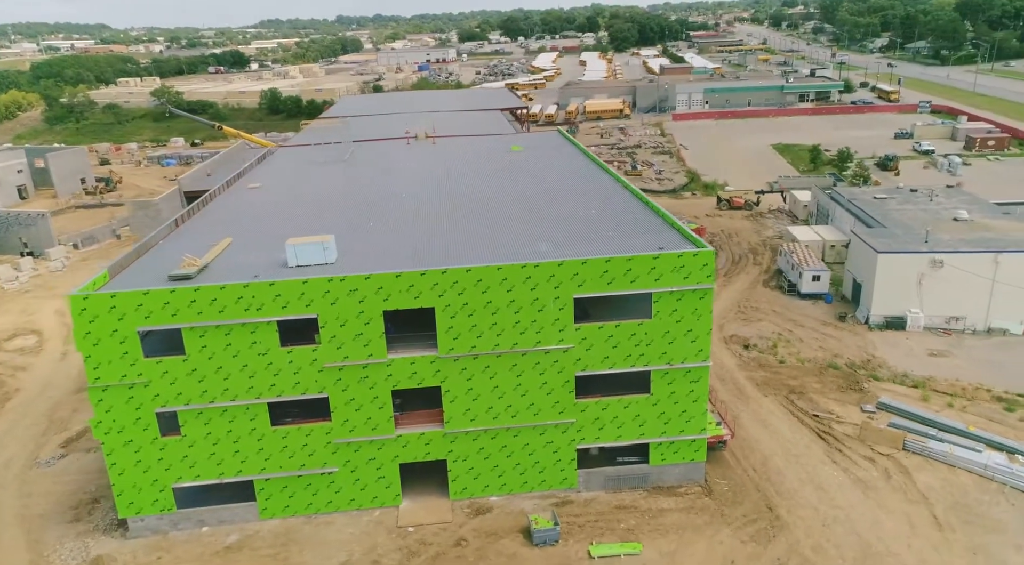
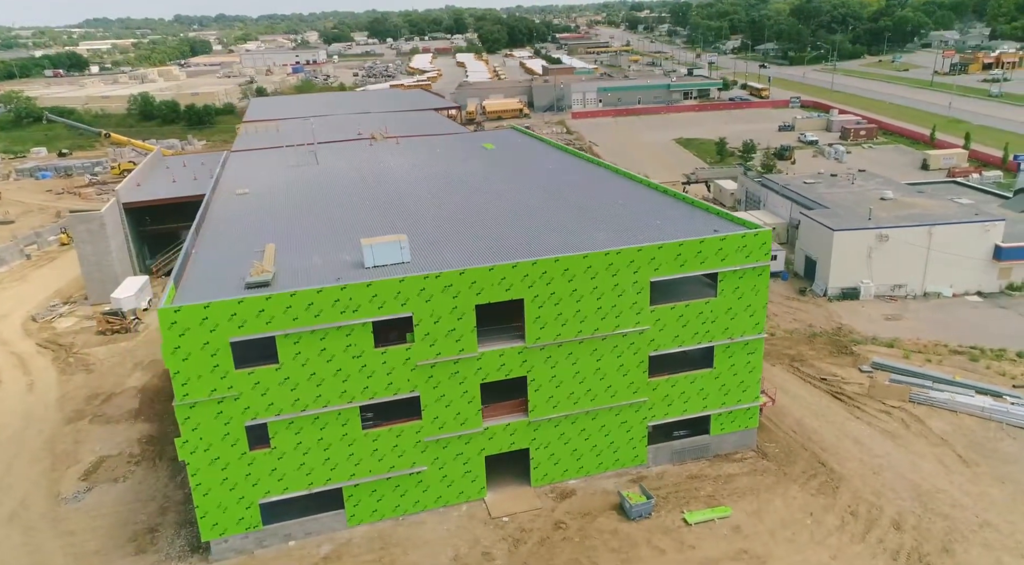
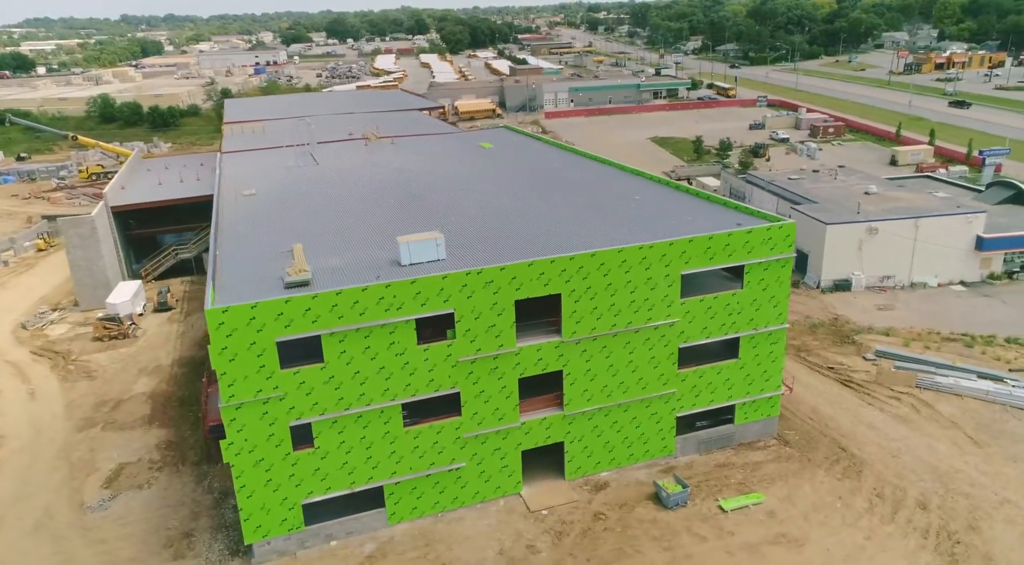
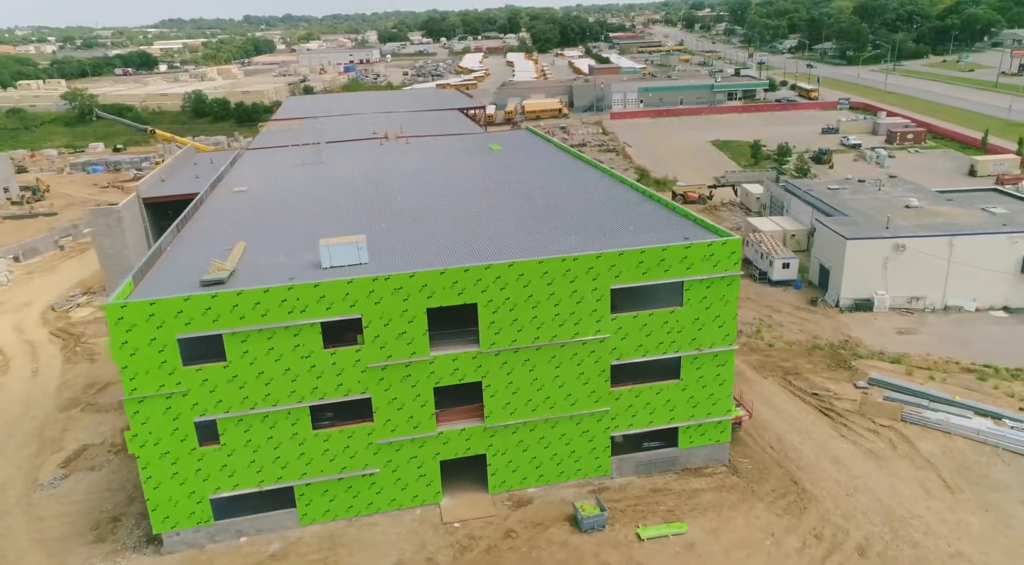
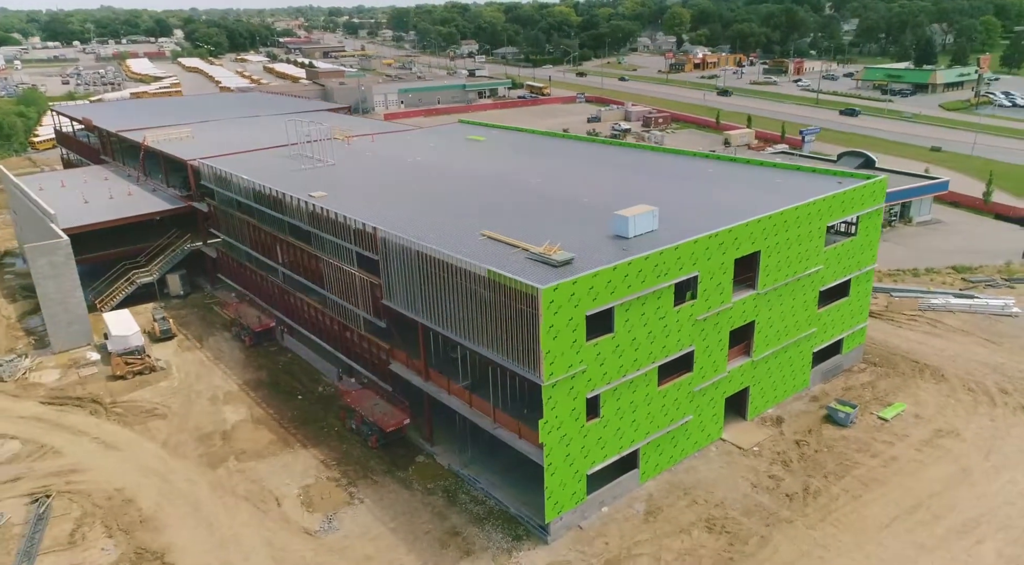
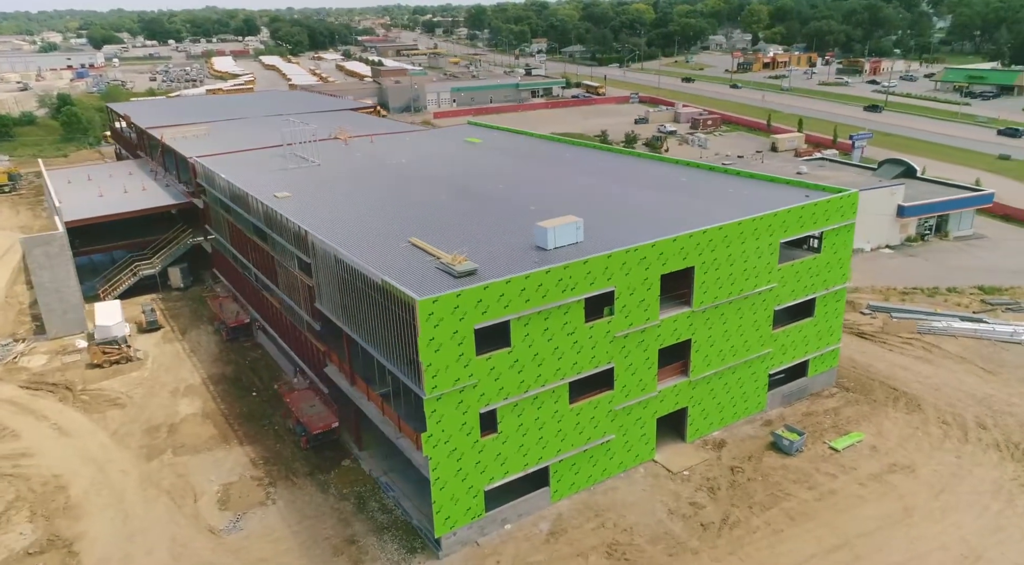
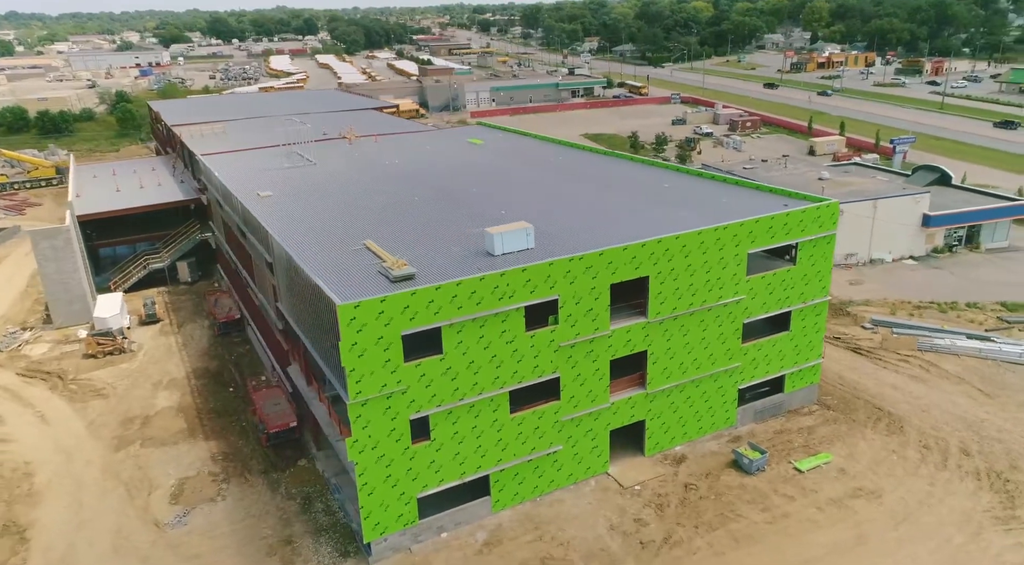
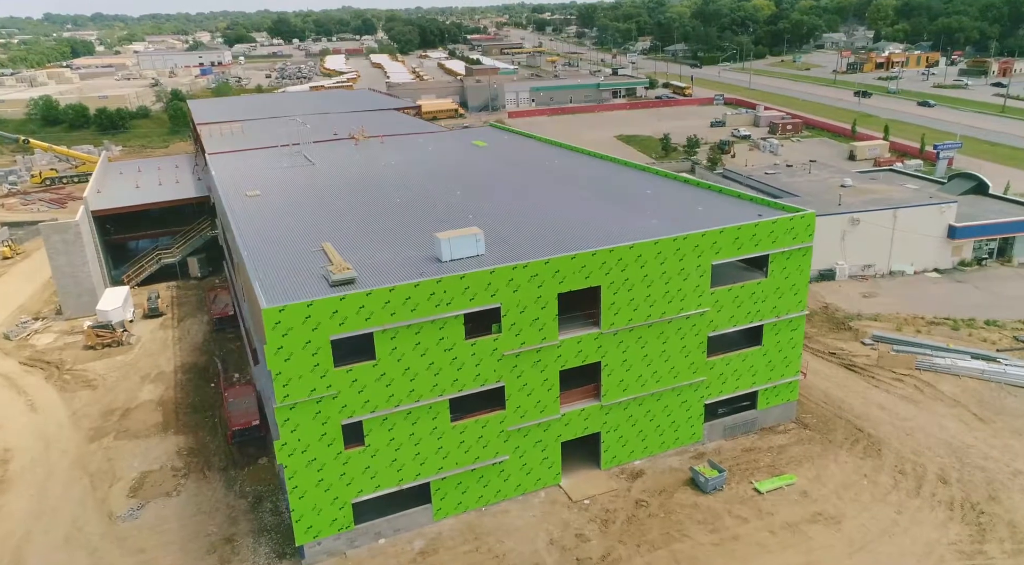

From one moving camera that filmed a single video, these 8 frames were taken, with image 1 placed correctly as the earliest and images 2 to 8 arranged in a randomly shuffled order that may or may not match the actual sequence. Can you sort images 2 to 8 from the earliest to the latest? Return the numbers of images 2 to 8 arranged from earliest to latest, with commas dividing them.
4, 2, 3, 8, 7, 6, 5
